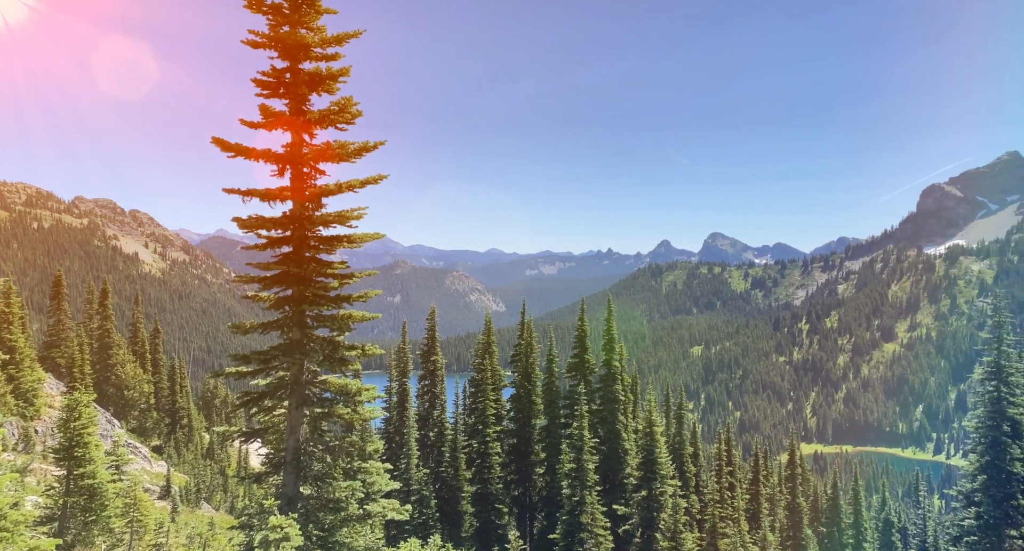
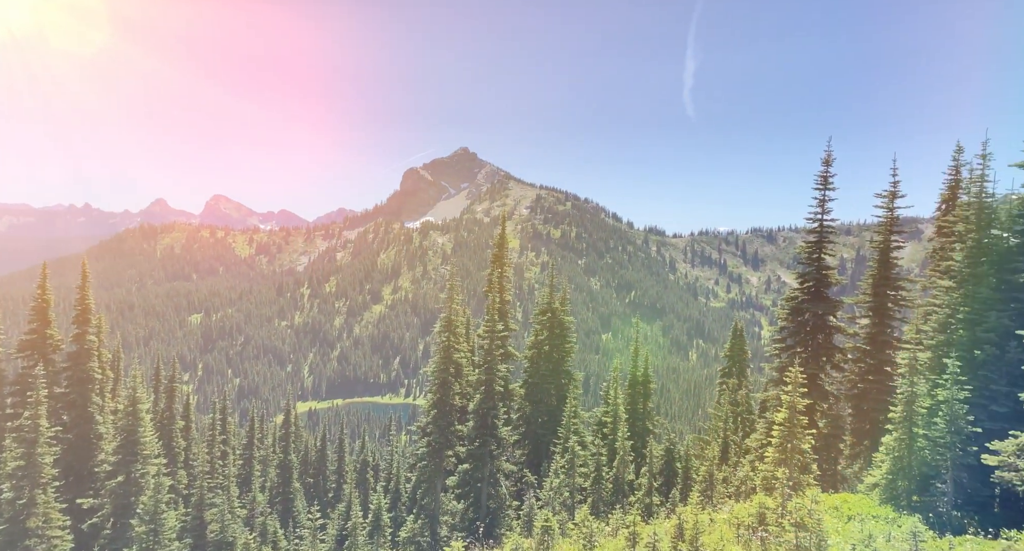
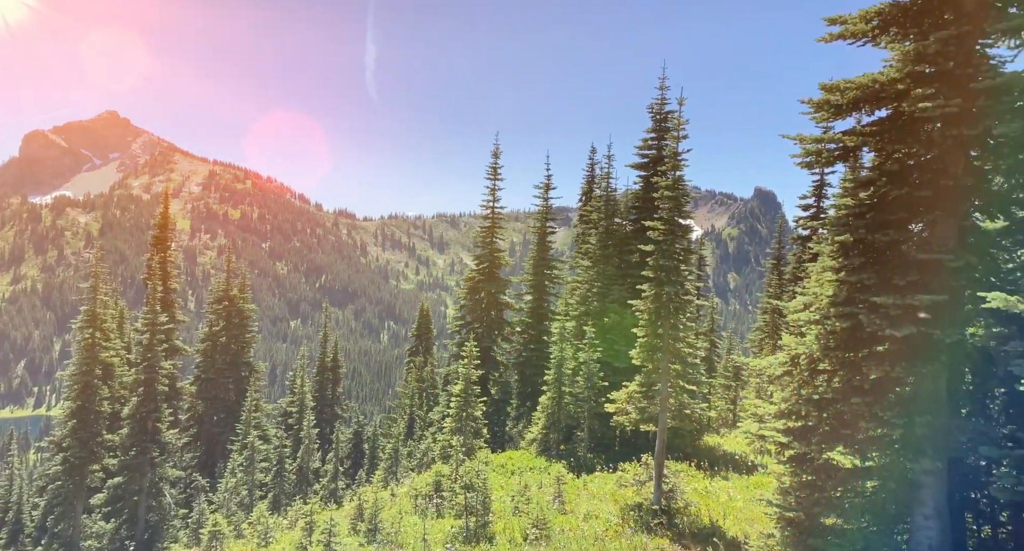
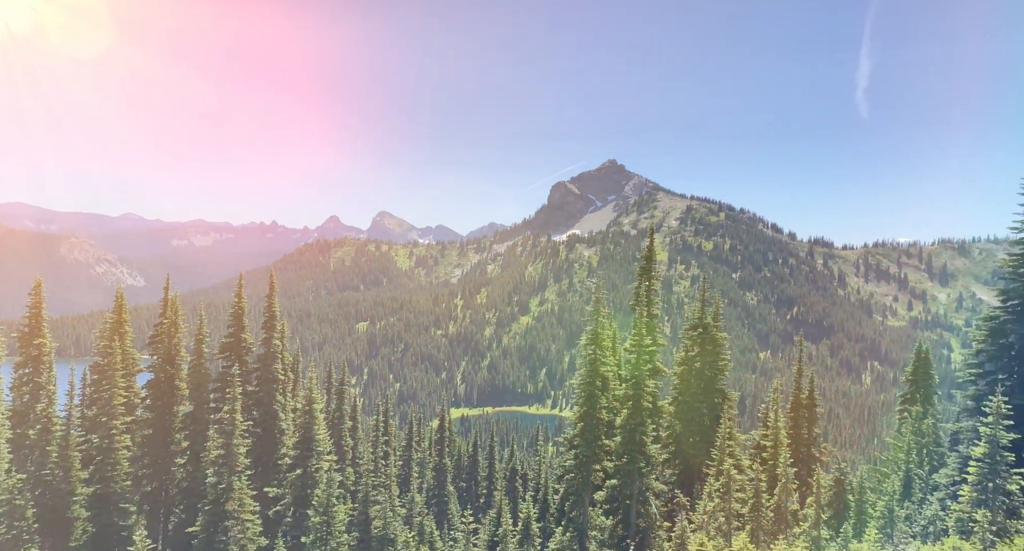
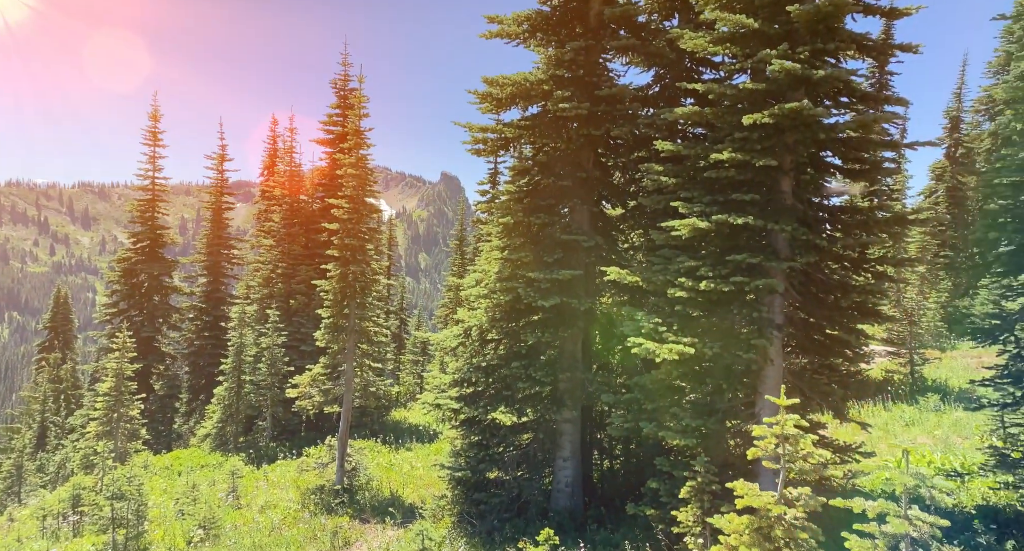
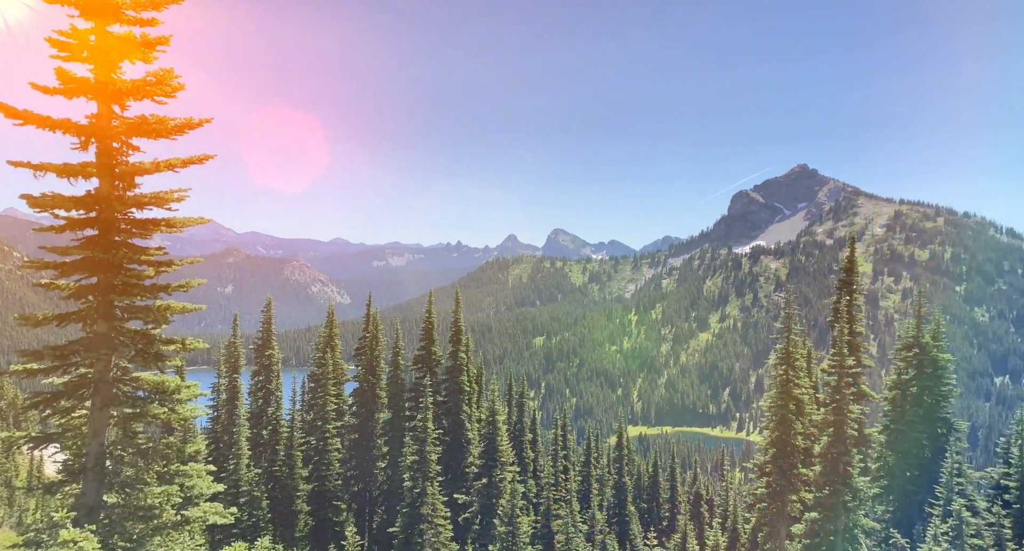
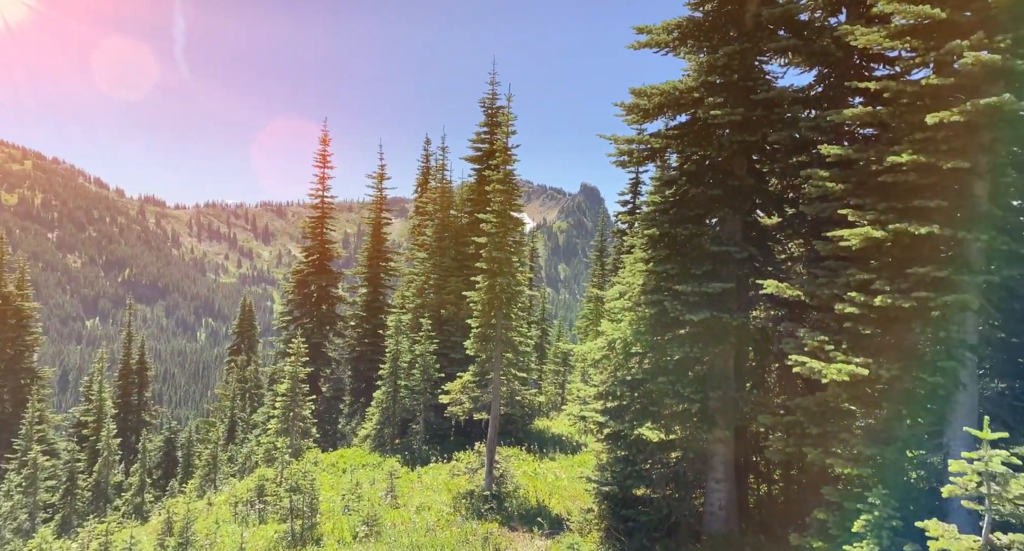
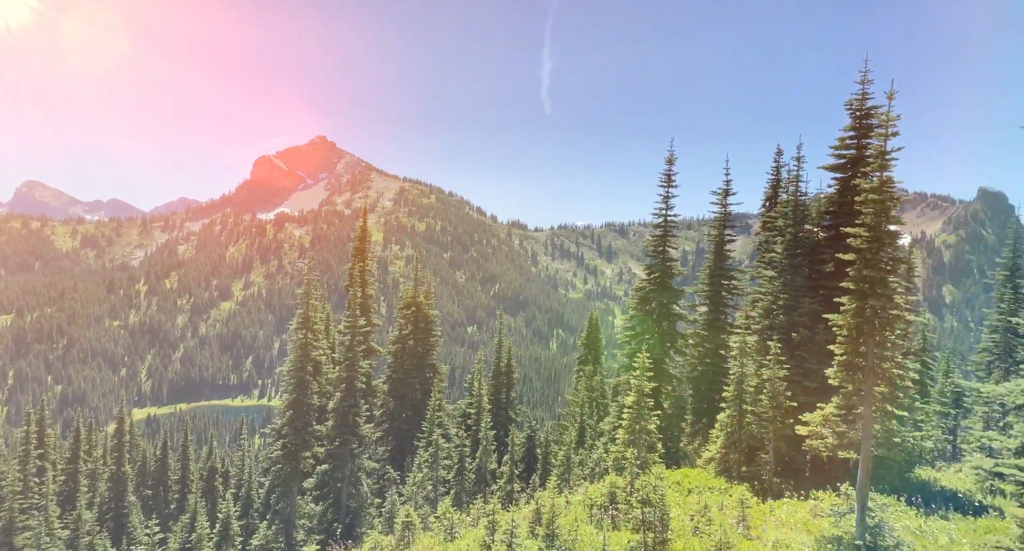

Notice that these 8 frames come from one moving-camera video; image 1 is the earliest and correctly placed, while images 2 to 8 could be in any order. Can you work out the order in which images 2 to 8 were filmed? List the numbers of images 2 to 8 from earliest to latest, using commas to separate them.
6, 4, 2, 8, 3, 7, 5
